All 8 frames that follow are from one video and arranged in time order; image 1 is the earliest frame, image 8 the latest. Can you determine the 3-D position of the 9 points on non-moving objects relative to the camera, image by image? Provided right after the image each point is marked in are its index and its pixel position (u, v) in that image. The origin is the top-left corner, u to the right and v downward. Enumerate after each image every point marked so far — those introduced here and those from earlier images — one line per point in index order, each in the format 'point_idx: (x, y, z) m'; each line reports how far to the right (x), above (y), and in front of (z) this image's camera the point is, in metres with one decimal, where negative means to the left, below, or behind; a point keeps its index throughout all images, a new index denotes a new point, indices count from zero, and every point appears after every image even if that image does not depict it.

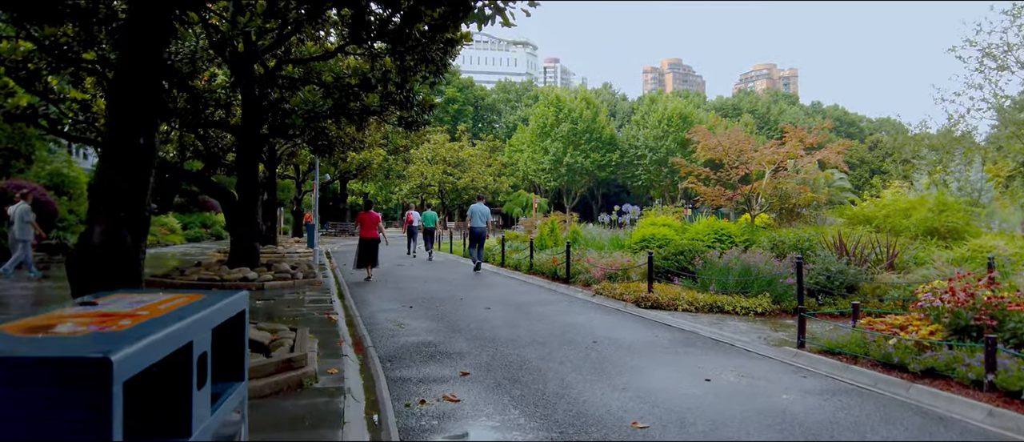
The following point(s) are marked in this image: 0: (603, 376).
0: (+0.8, -1.4, +6.0) m
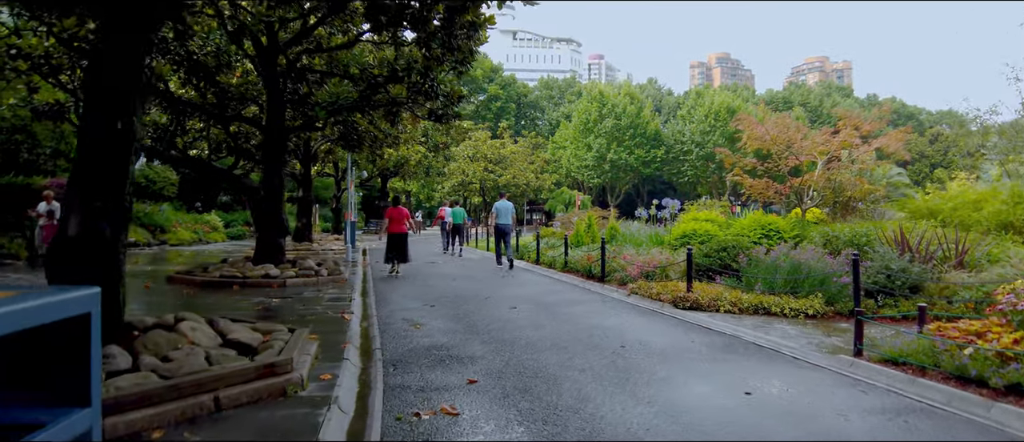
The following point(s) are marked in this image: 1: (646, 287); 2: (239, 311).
0: (+0.9, -1.3, +5.3) m
1: (+2.1, -1.0, +10.6) m
2: (-3.6, -1.2, +8.9) m
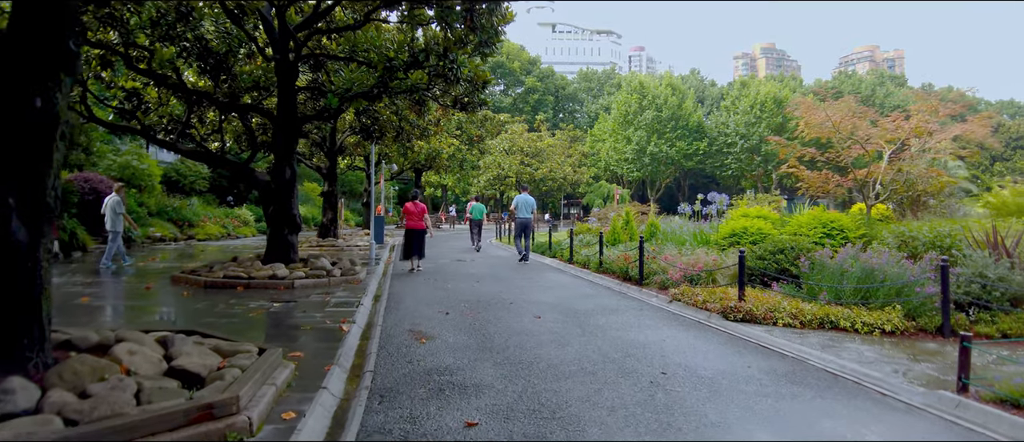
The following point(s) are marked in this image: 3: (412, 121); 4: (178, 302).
0: (+0.9, -1.3, +4.1) m
1: (+2.5, -1.0, +9.4) m
2: (-3.4, -1.2, +8.0) m
3: (-2.9, +2.9, +19.5) m
4: (-4.7, -1.1, +9.5) m
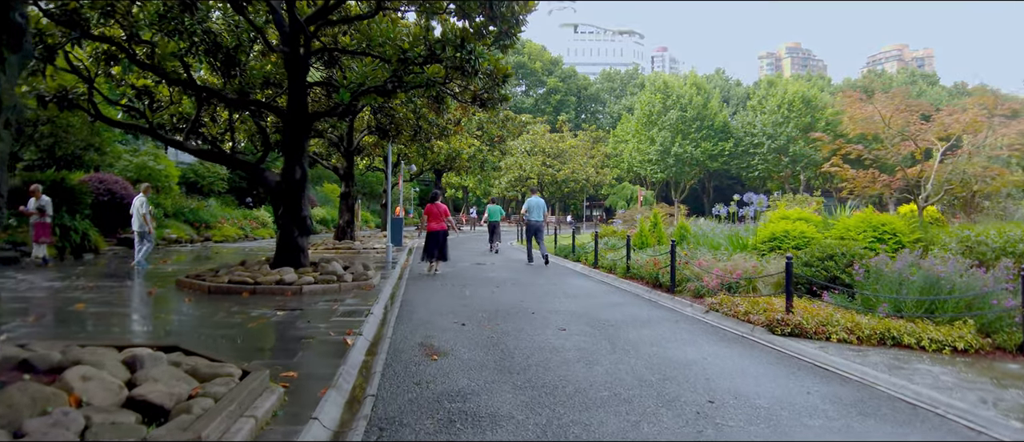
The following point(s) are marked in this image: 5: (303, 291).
0: (+1.1, -1.3, +3.3) m
1: (+2.8, -1.0, +8.5) m
2: (-3.1, -1.2, +7.3) m
3: (-2.3, +2.8, +18.8) m
4: (-4.4, -1.2, +8.9) m
5: (-3.1, -1.0, +10.1) m
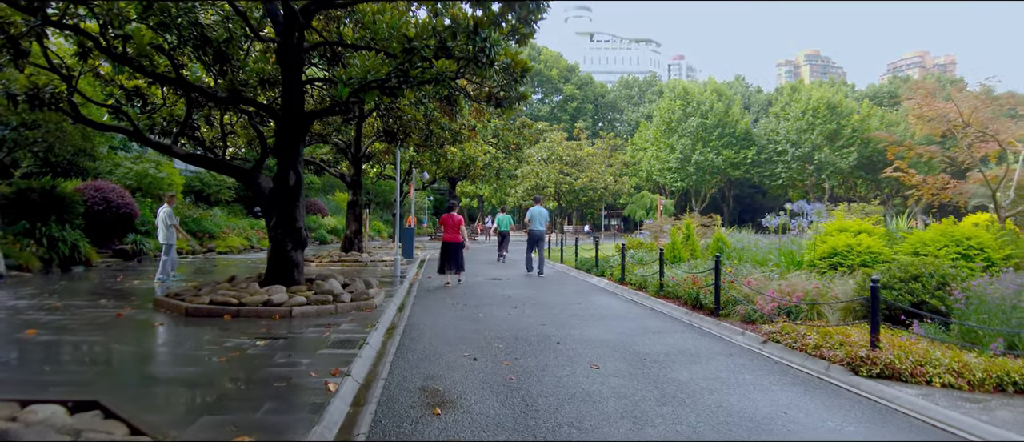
0: (+1.2, -1.4, +2.0) m
1: (+3.0, -1.2, +7.1) m
2: (-2.9, -1.3, +6.1) m
3: (-1.8, +2.6, +17.6) m
4: (-4.2, -1.3, +7.6) m
5: (-2.9, -1.2, +8.8) m
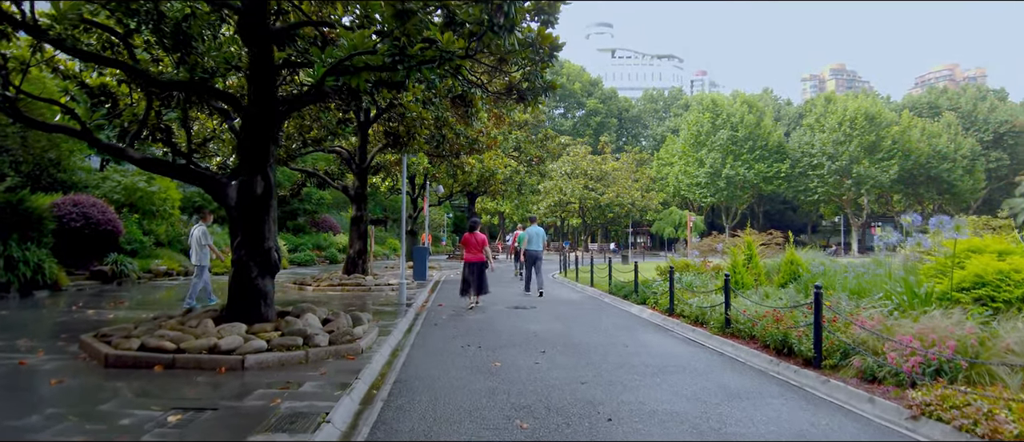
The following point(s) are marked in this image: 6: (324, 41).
0: (+1.2, -1.4, -0.4) m
1: (+3.2, -1.3, +4.7) m
2: (-2.7, -1.4, +3.8) m
3: (-1.3, +2.2, +15.4) m
4: (-3.9, -1.5, +5.4) m
5: (-2.6, -1.4, +6.6) m
6: (-2.7, +2.5, +9.7) m
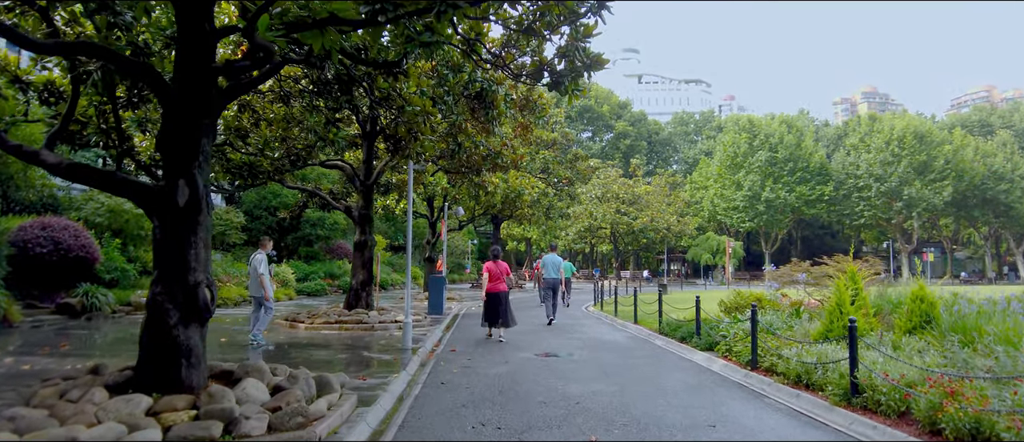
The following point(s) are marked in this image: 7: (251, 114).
0: (+1.2, -1.2, -3.1) m
1: (+3.4, -1.4, +2.0) m
2: (-2.6, -1.5, +1.3) m
3: (-0.7, +1.7, +12.9) m
4: (-3.8, -1.6, +3.0) m
5: (-2.4, -1.5, +4.1) m
6: (-2.4, +2.3, +7.4) m
7: (-4.5, +1.8, +11.6) m
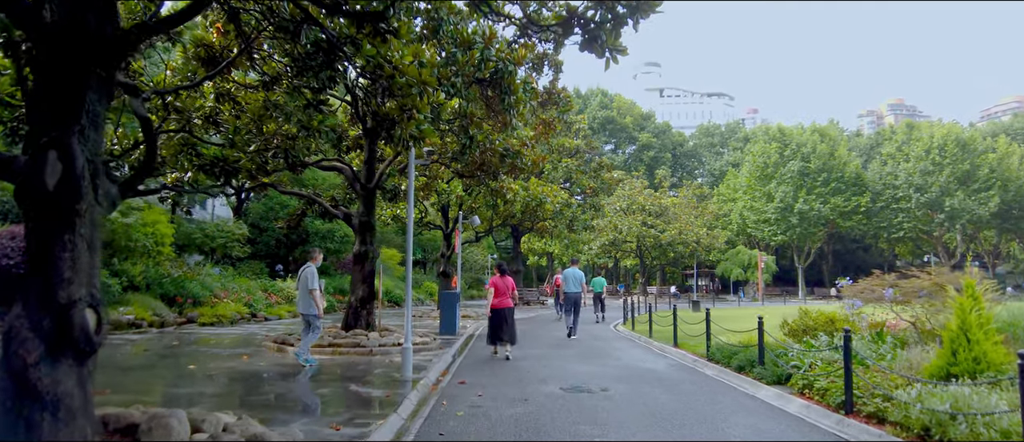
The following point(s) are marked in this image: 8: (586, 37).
0: (+1.0, -1.0, -5.0) m
1: (+3.4, -1.2, 0.0) m
2: (-2.6, -1.3, -0.5) m
3: (-0.4, +1.6, +11.2) m
4: (-3.7, -1.4, +1.2) m
5: (-2.3, -1.4, +2.3) m
6: (-2.2, +2.3, +5.7) m
7: (-4.2, +1.7, +9.9) m
8: (+0.6, +1.7, +6.0) m
